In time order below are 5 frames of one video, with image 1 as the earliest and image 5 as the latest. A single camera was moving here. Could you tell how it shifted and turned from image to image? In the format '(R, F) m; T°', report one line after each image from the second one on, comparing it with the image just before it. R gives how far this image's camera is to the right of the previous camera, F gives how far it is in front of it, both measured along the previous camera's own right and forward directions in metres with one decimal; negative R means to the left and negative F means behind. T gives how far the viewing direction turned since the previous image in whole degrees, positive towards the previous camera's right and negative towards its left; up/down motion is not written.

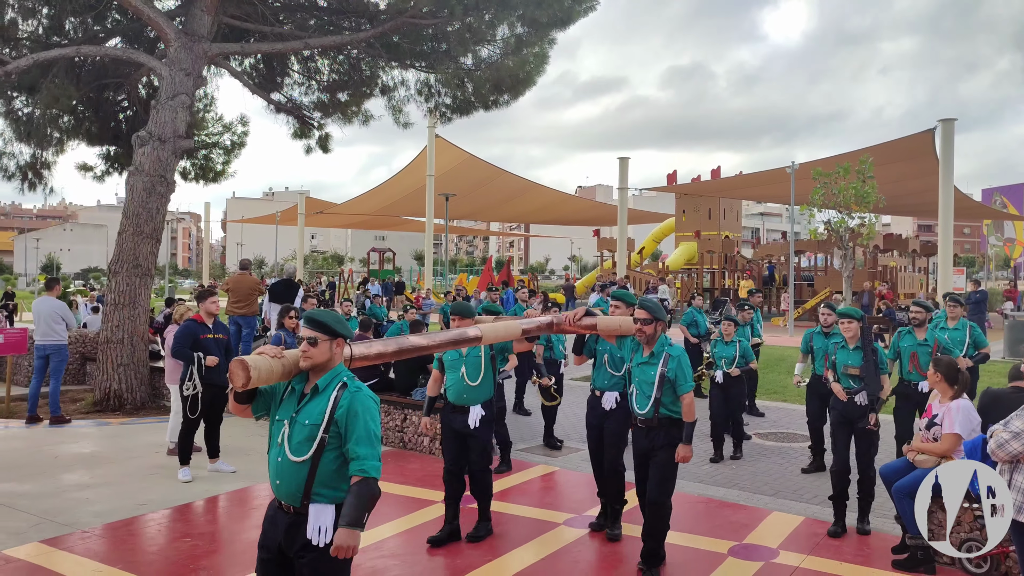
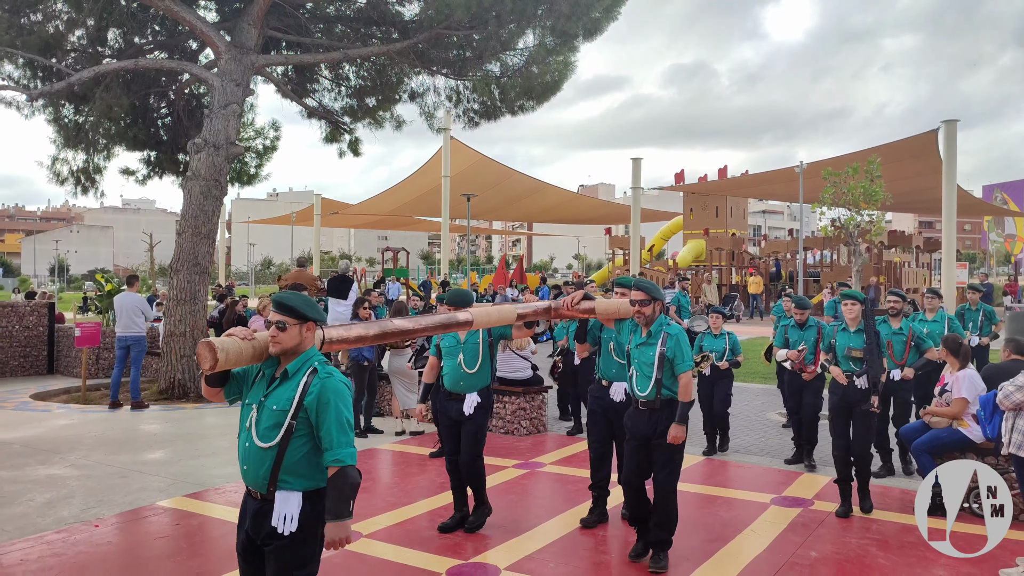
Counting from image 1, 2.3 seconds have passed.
(-0.5, -0.7) m; 0°
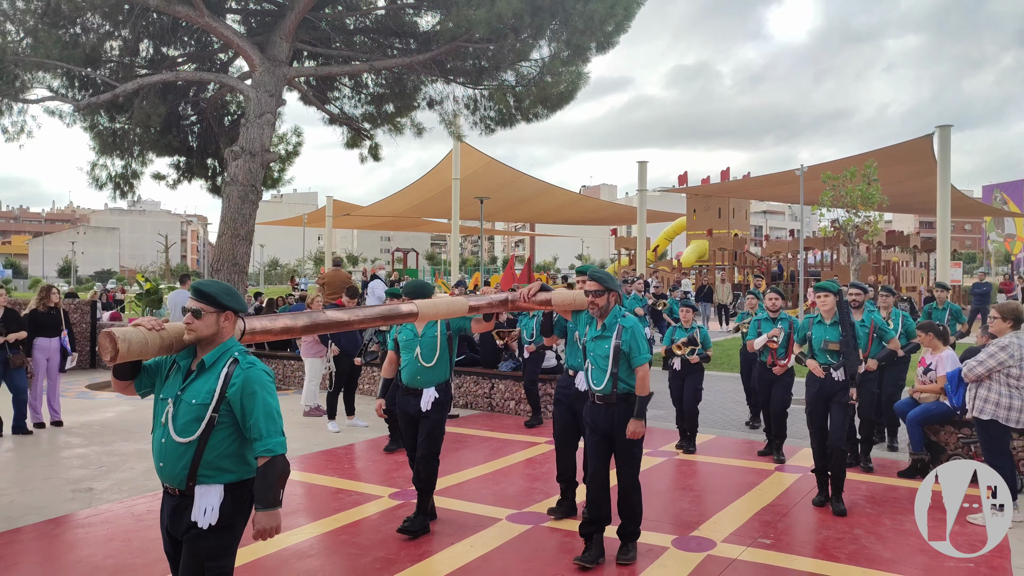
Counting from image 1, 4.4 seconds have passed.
(-0.3, -0.7) m; 0°
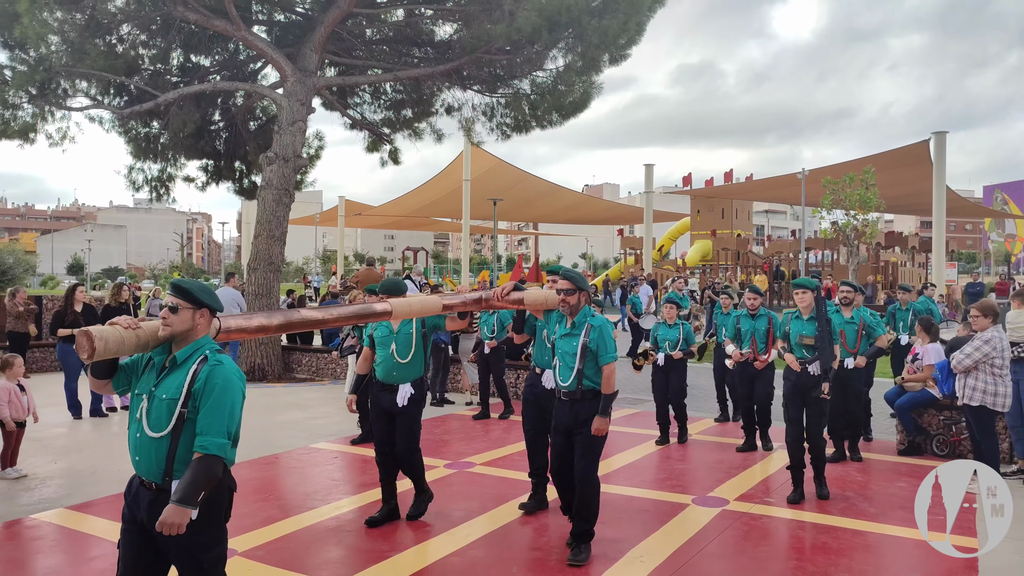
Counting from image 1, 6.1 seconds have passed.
(-0.3, -0.7) m; 0°
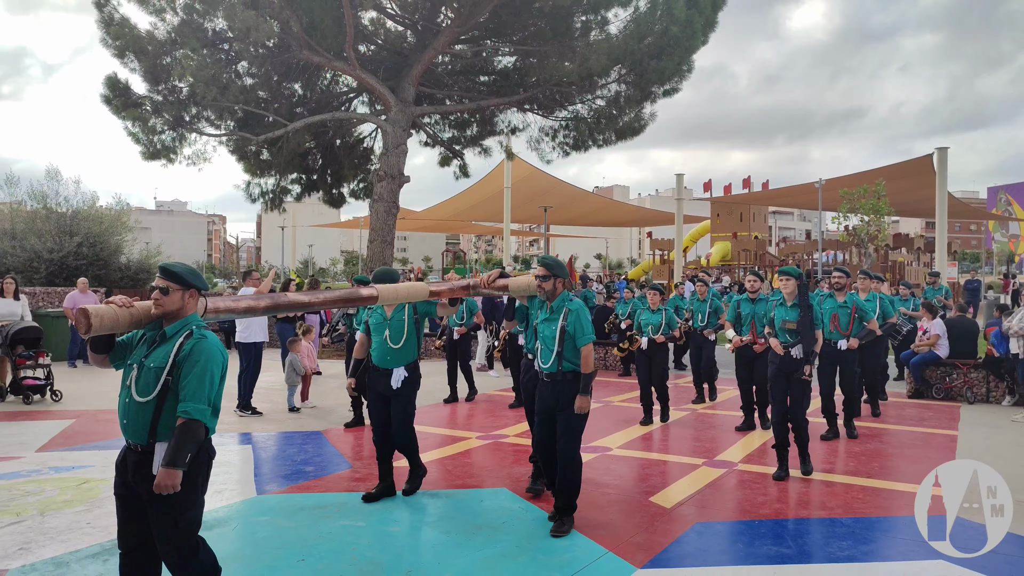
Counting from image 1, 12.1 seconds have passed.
(-1.4, -2.3) m; 0°
